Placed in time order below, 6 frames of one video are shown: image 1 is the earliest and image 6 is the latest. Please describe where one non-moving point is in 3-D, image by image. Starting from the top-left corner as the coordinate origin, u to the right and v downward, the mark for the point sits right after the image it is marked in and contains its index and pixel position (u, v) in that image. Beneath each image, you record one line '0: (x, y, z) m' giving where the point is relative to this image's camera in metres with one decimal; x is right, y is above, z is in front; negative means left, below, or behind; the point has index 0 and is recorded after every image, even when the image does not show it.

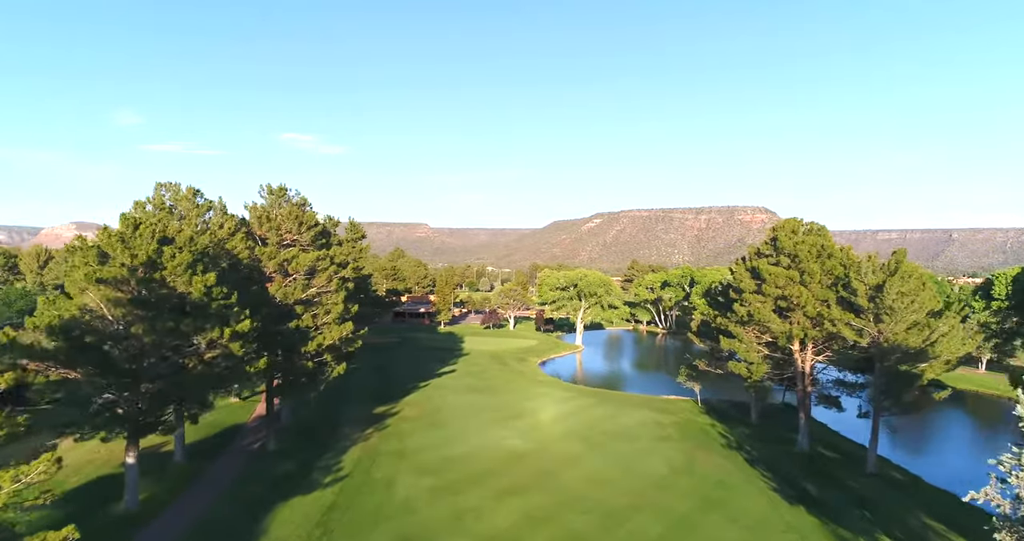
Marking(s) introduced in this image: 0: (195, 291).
0: (-8.5, -0.6, +19.3) m
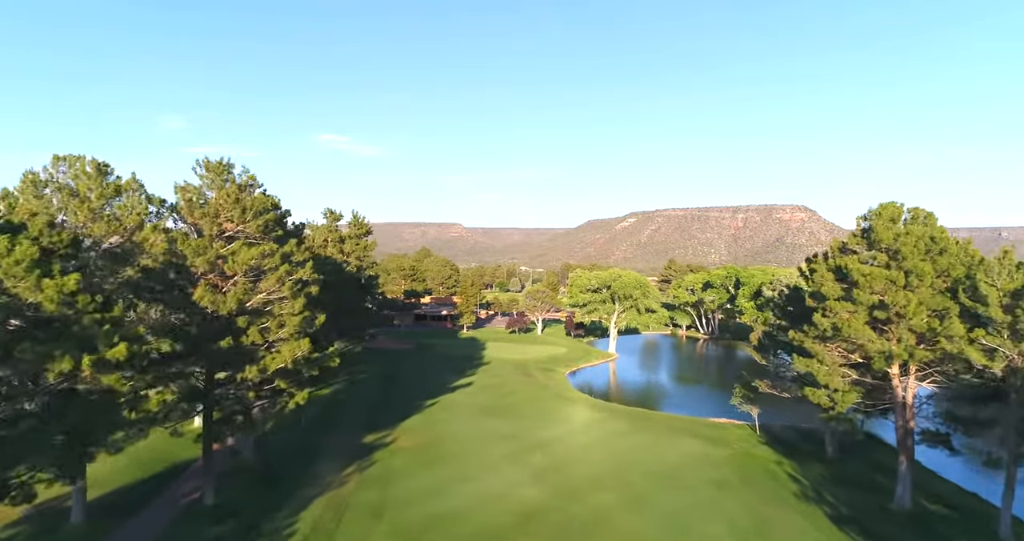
0: (-8.5, -0.6, +13.2) m
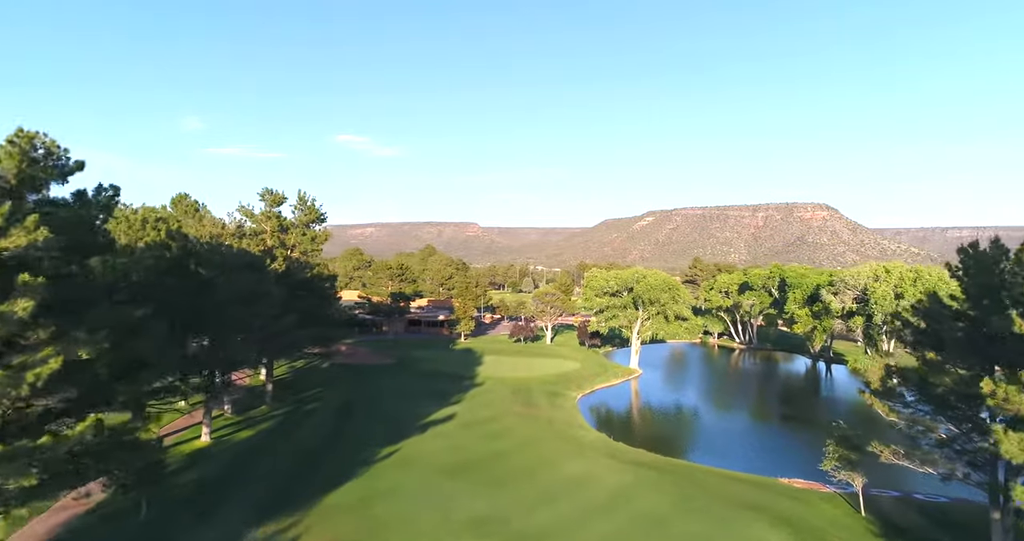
0: (-9.6, -0.5, +2.1) m
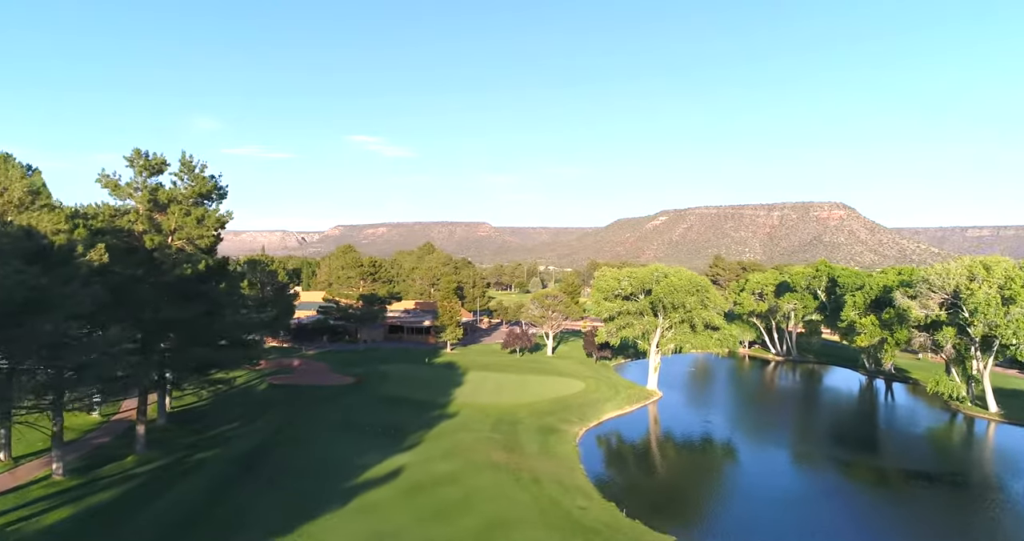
0: (-11.3, -0.3, -8.7) m
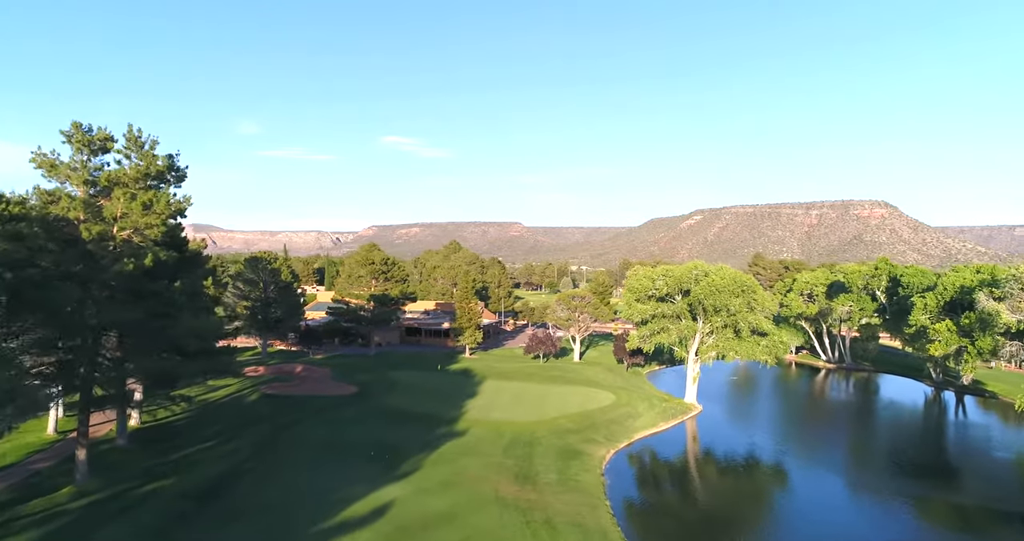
0: (-12.6, -0.2, -12.9) m
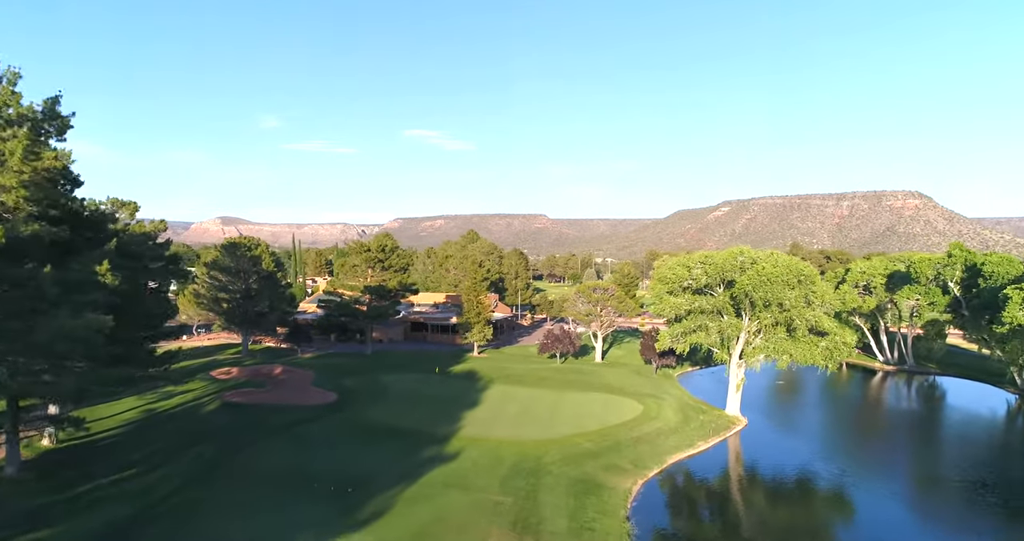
0: (-14.0, -0.1, -18.7) m
